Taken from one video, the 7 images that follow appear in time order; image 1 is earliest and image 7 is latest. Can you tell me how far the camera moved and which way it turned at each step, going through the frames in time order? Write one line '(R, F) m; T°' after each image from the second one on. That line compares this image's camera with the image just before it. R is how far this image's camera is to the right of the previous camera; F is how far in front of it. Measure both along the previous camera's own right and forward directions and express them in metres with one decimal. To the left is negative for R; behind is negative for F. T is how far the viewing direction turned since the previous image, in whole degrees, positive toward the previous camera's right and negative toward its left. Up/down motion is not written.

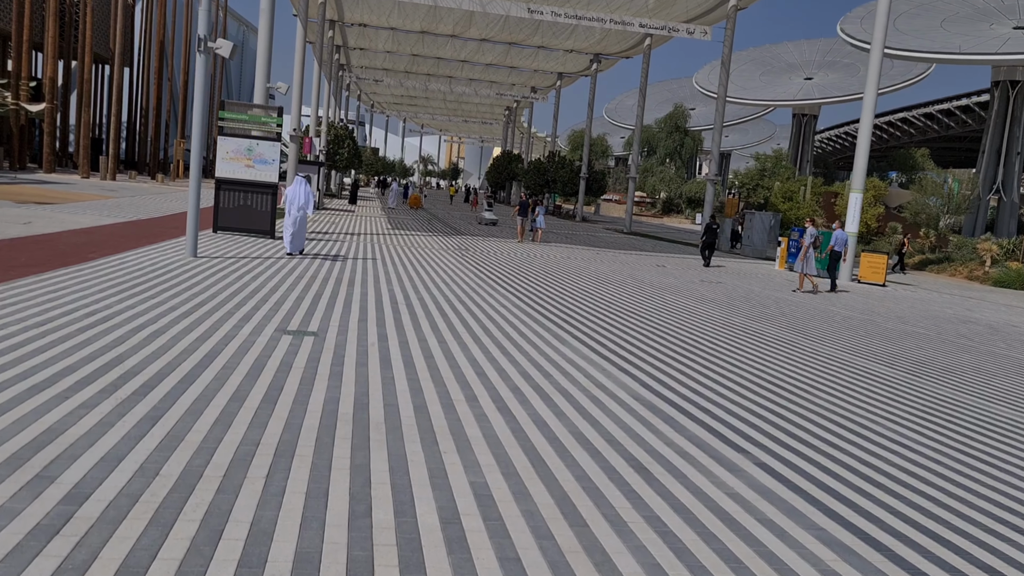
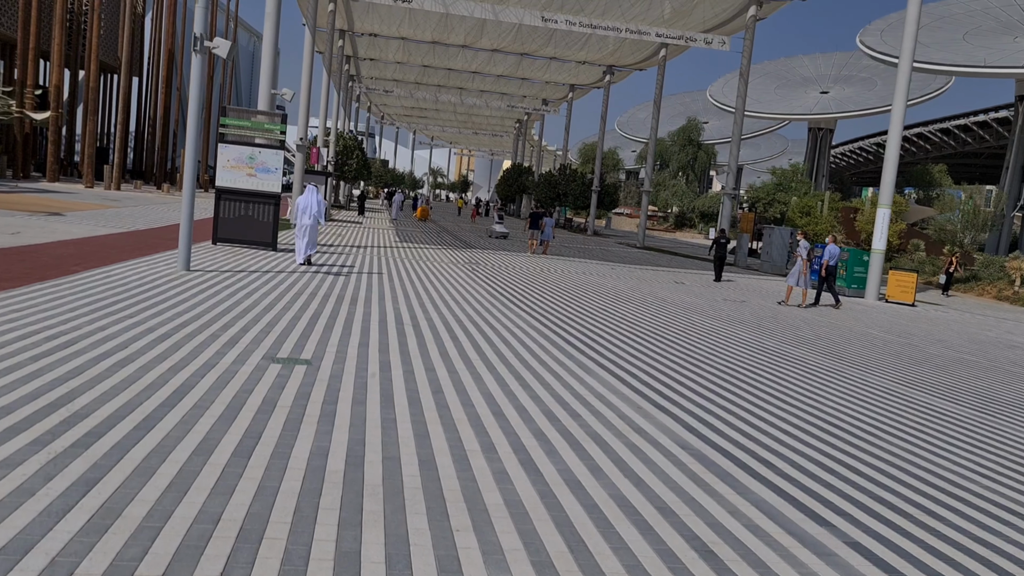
(-0.1, +1.0) m; -1°
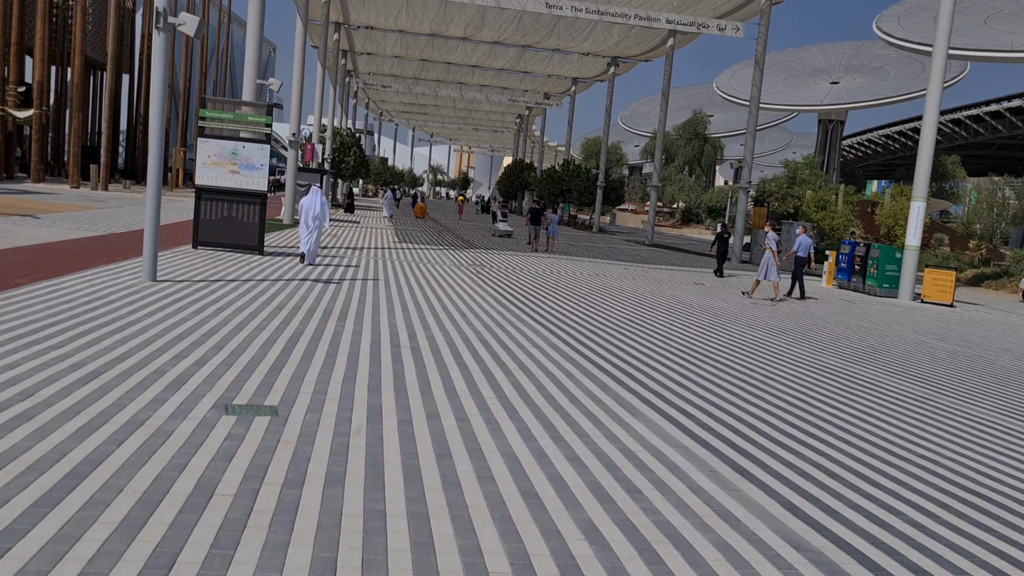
(-0.2, +1.8) m; 0°
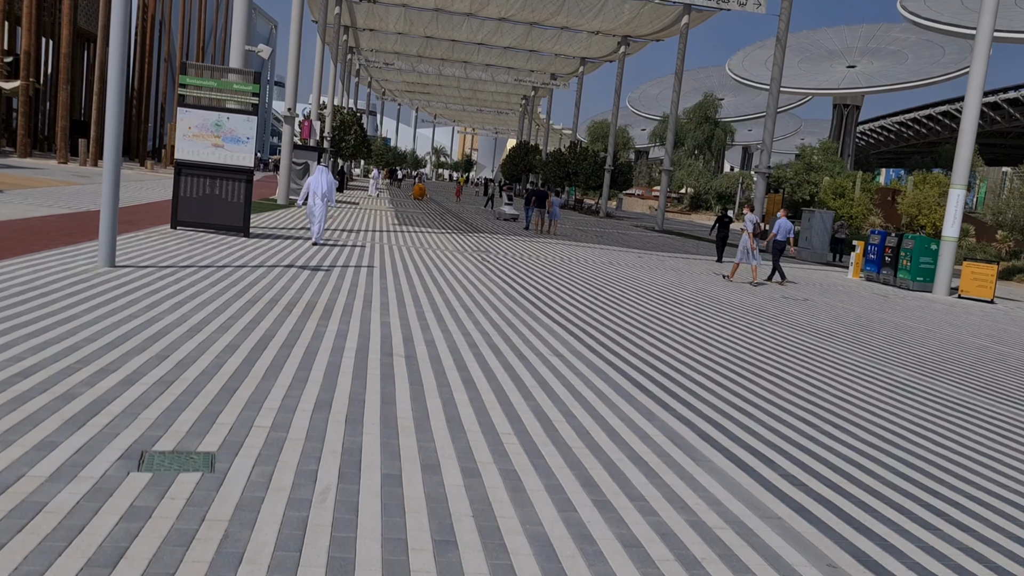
(-0.1, +1.6) m; 0°
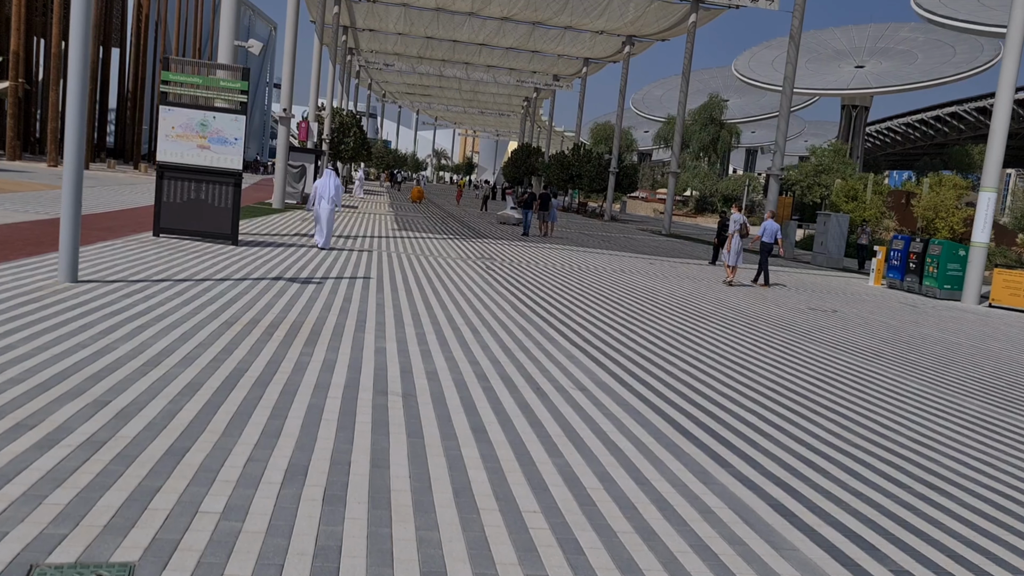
(-0.1, +1.2) m; 0°
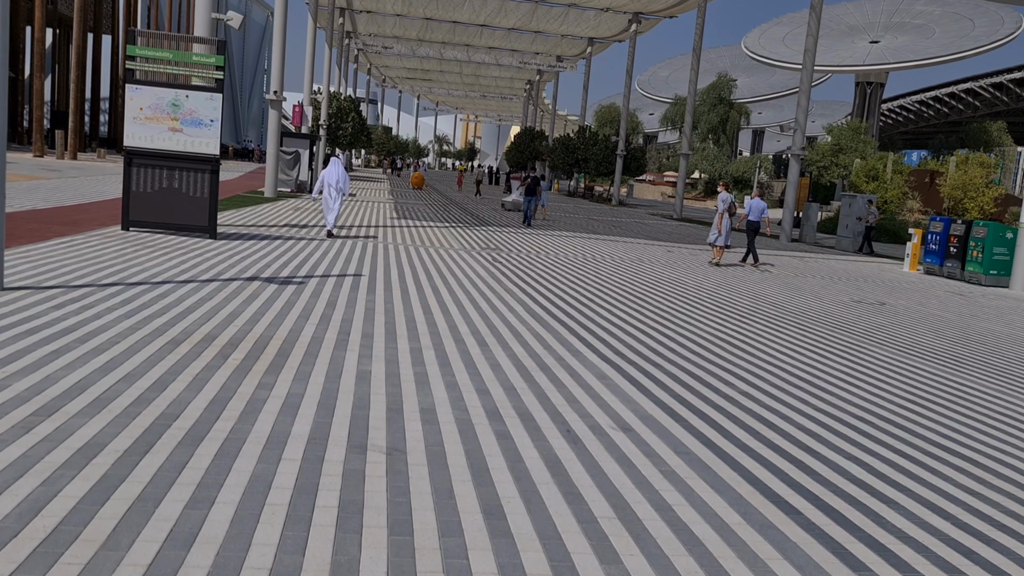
(-0.1, +1.7) m; 0°
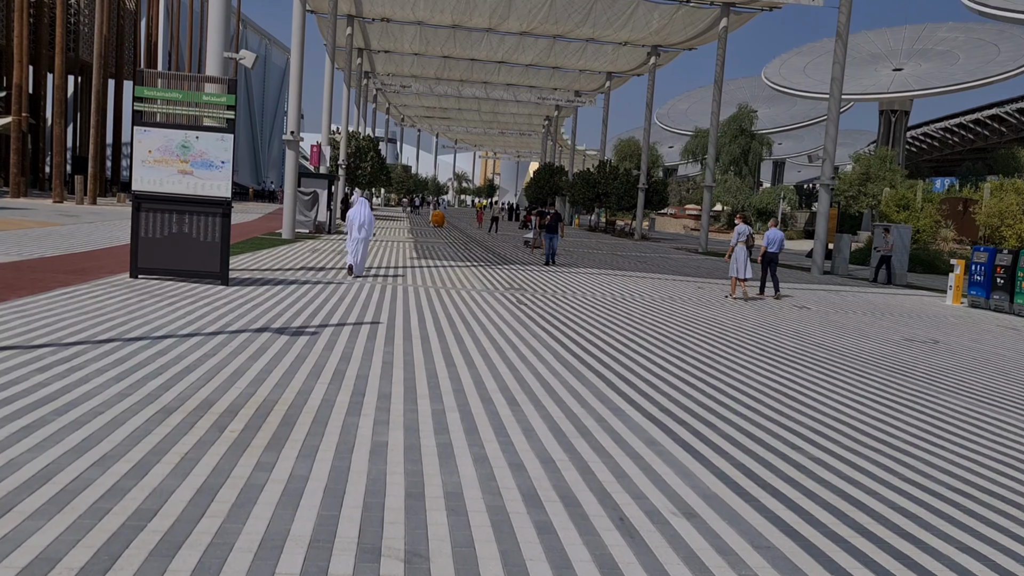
(-0.1, +0.8) m; -1°
